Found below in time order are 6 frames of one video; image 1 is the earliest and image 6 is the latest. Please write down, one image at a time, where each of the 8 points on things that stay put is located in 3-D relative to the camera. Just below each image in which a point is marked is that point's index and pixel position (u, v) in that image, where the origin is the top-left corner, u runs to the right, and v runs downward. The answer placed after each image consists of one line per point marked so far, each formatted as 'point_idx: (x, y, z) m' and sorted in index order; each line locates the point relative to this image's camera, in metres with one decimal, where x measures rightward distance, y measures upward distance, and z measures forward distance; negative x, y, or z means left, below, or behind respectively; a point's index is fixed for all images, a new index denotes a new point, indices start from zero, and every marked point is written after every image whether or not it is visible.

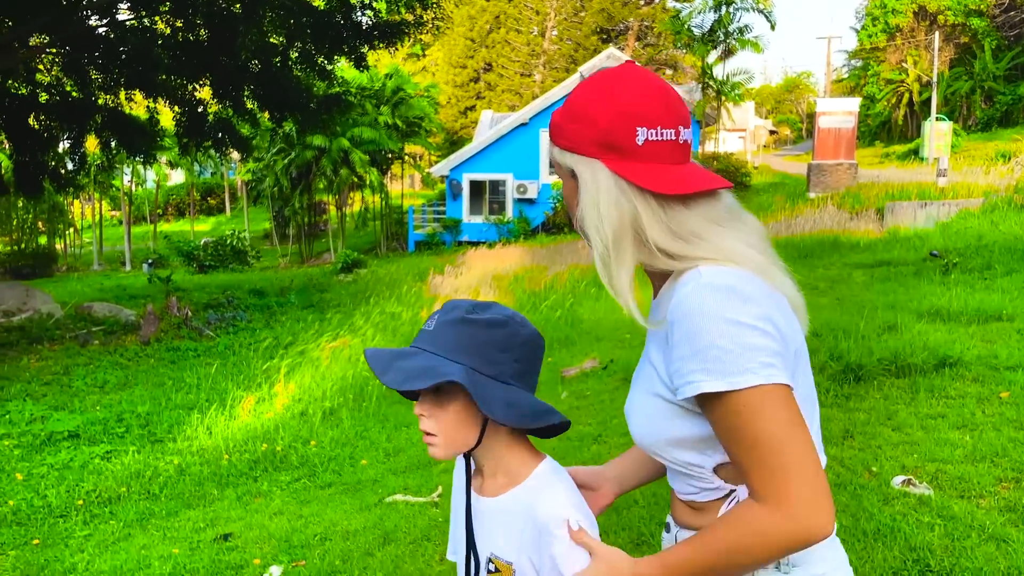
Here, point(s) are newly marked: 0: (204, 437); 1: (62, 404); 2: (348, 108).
0: (-2.4, -1.2, +6.2) m
1: (-4.4, -1.2, +7.8) m
2: (-2.7, +3.0, +13.1) m
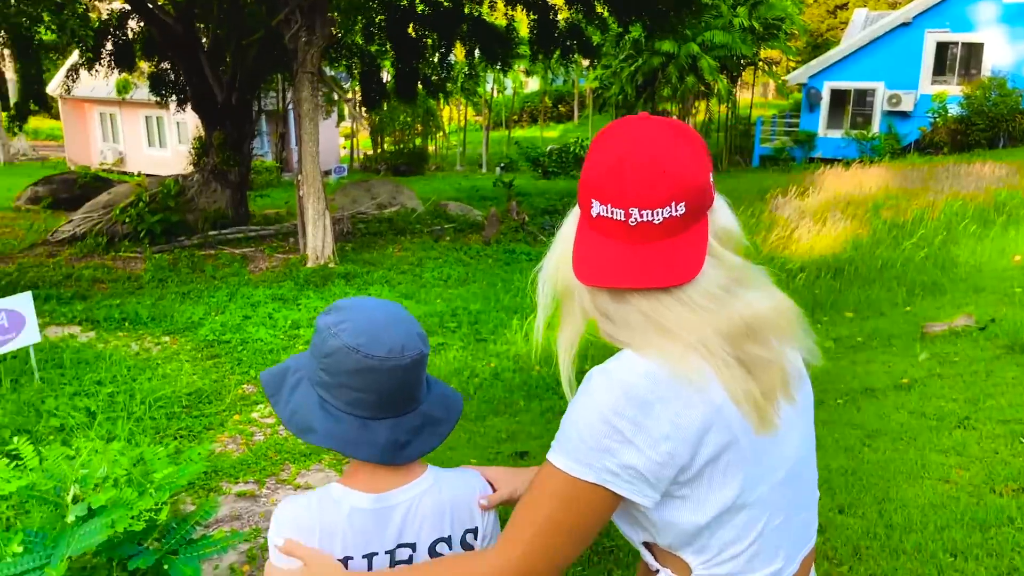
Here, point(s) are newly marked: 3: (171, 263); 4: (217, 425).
0: (+0.1, -0.4, +6.3) m
1: (-1.1, -0.1, +8.6) m
2: (+2.9, +4.3, +12.2) m
3: (-4.4, +0.3, +10.1) m
4: (-1.8, -0.8, +4.8) m
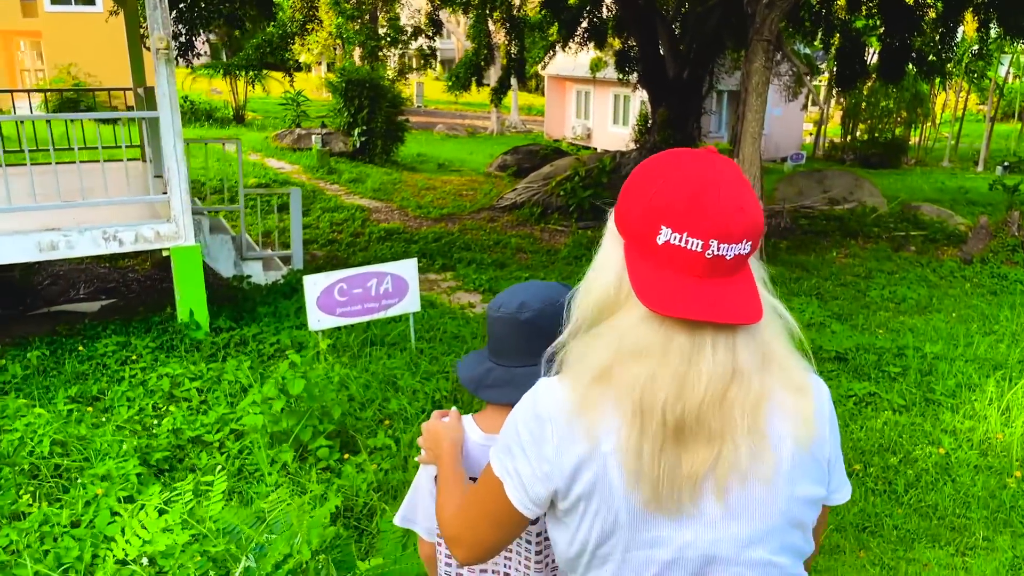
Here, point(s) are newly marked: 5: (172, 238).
0: (+2.6, -0.8, +4.3) m
1: (+3.0, -0.3, +6.9) m
2: (+8.8, +3.4, +7.6) m
3: (+1.0, +0.6, +9.8) m
4: (+0.2, -0.8, +4.1) m
5: (-2.3, +0.3, +5.3) m
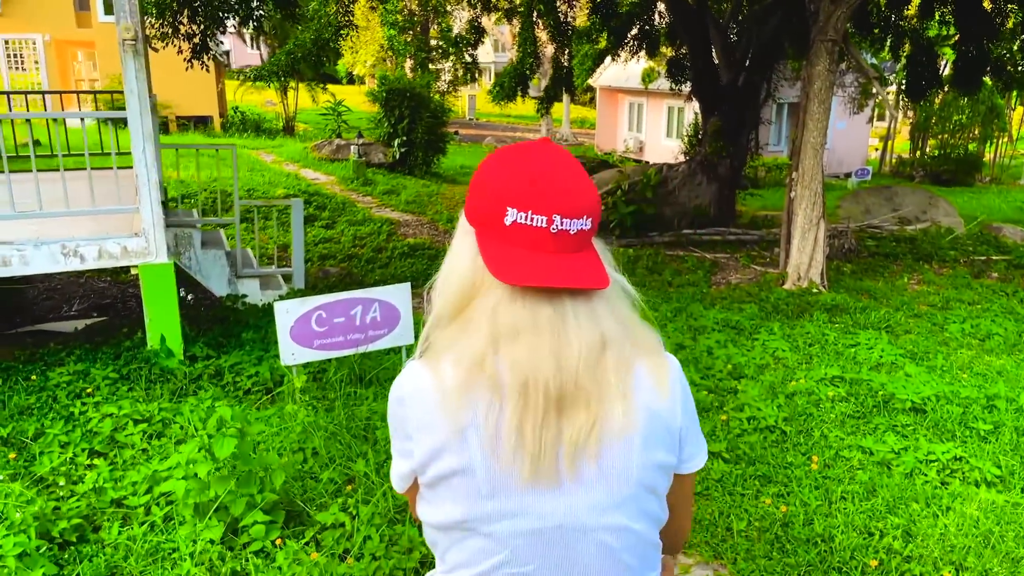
0: (+2.6, -1.0, +3.4) m
1: (+3.1, -0.5, +5.9) m
2: (+9.0, +3.0, +6.3) m
3: (+1.4, +0.3, +9.0) m
4: (+0.2, -1.0, +3.3) m
5: (-2.2, +0.2, +4.7) m
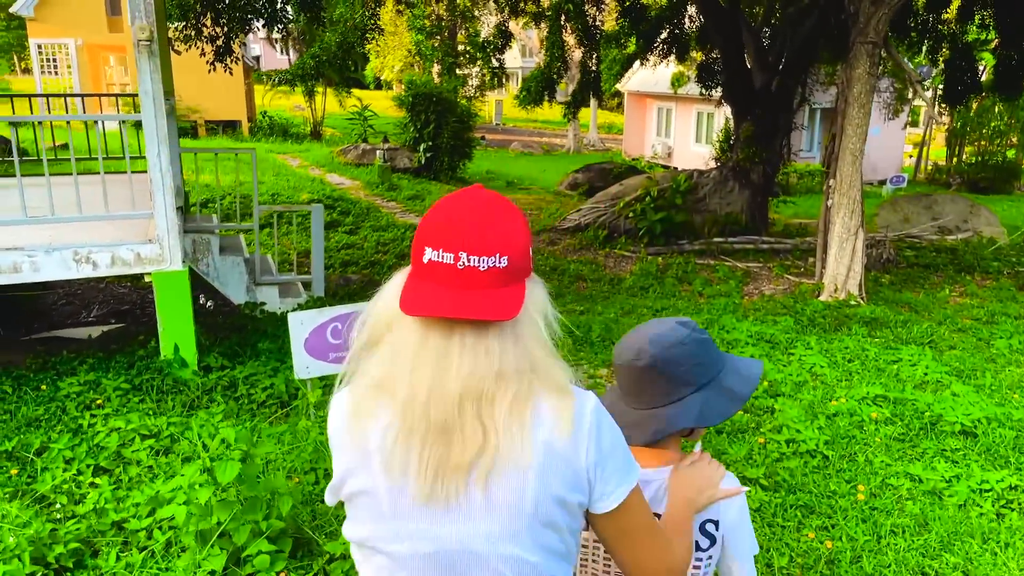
0: (+2.7, -1.0, +3.1) m
1: (+3.3, -0.6, +5.6) m
2: (+9.3, +2.8, +5.8) m
3: (+1.6, +0.2, +8.7) m
4: (+0.3, -1.0, +3.1) m
5: (-2.1, +0.2, +4.5) m
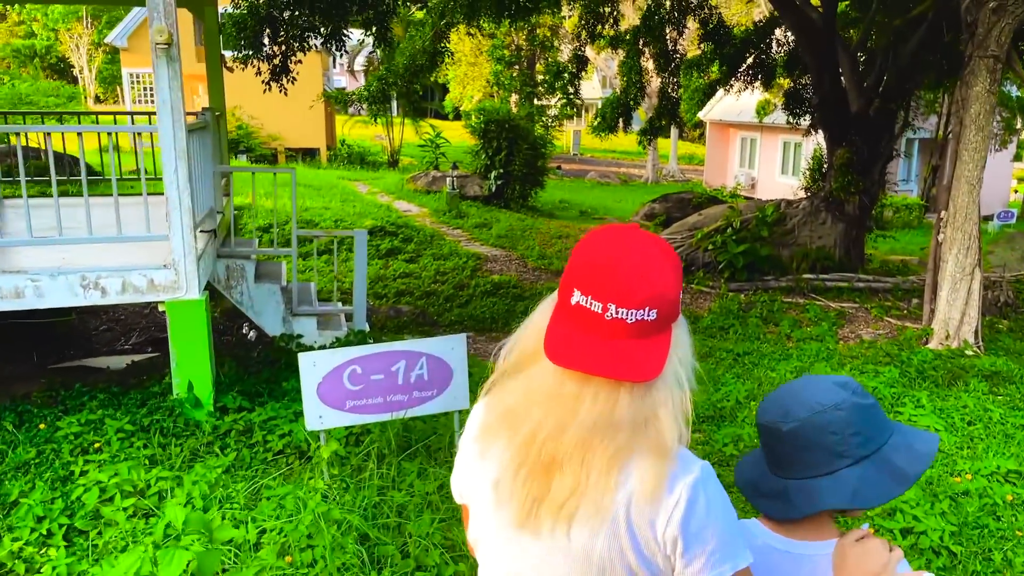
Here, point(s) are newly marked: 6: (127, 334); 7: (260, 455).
0: (+2.8, -1.3, +2.1) m
1: (+3.6, -1.0, +4.6) m
2: (+9.7, +2.4, +4.4) m
3: (+2.3, -0.2, +7.9) m
4: (+0.4, -1.2, +2.3) m
5: (-1.8, 0.0, +4.1) m
6: (-3.2, -0.4, +6.4) m
7: (-1.2, -0.8, +3.7) m
